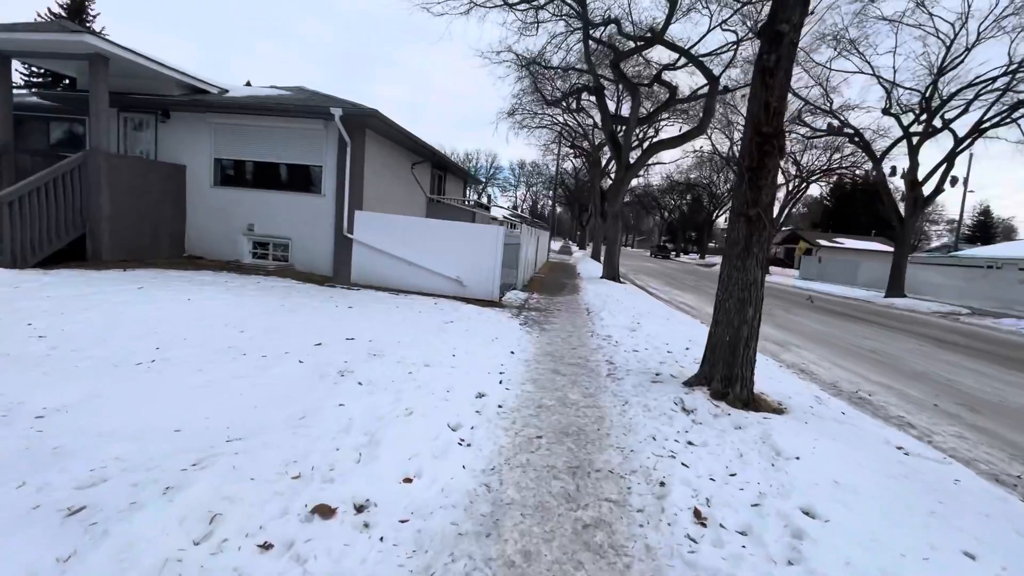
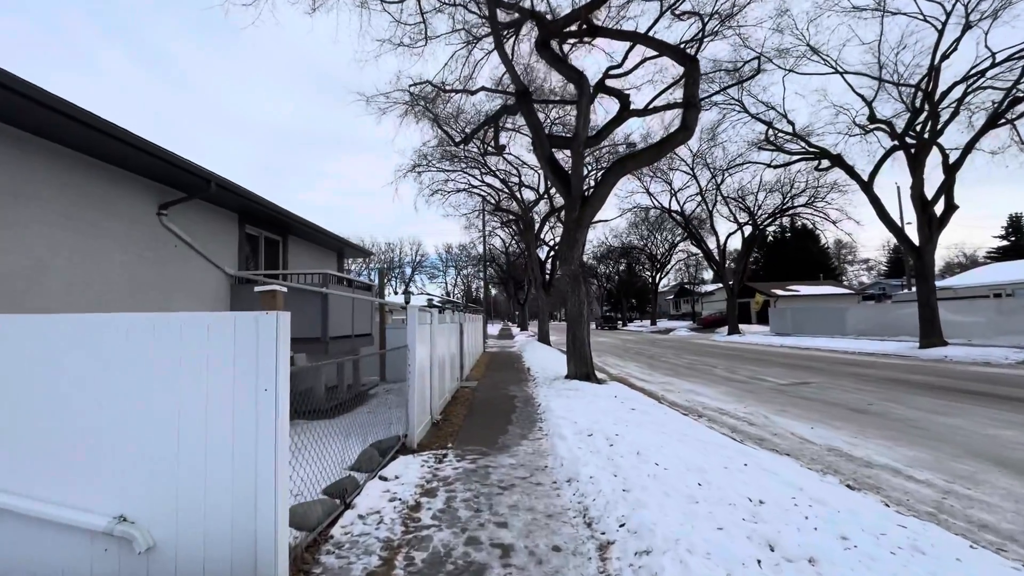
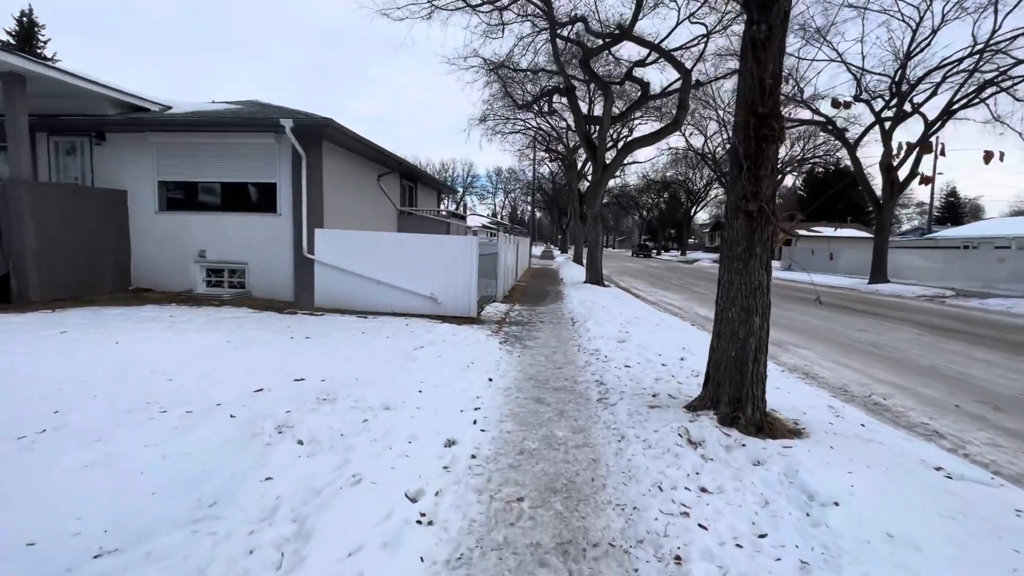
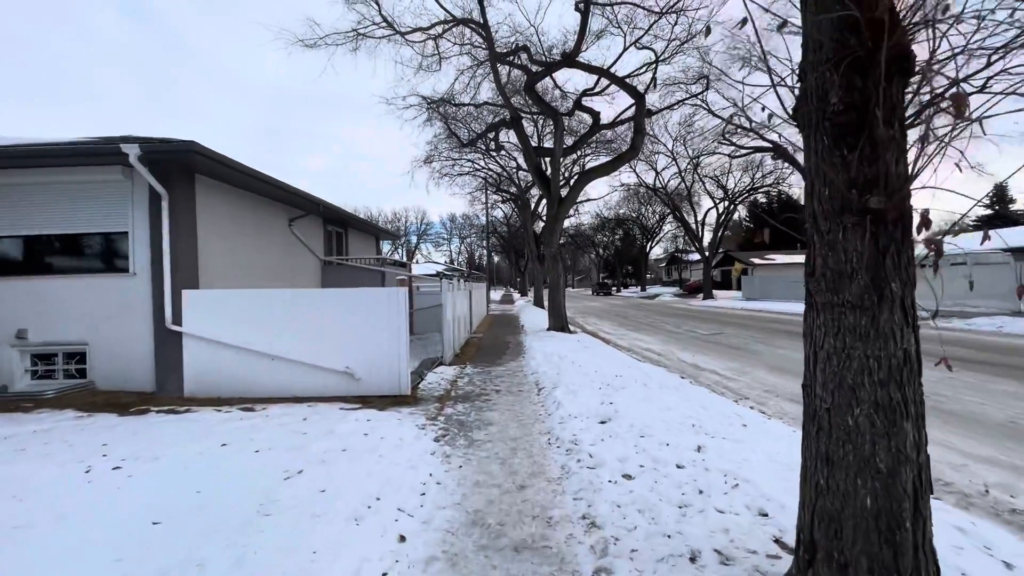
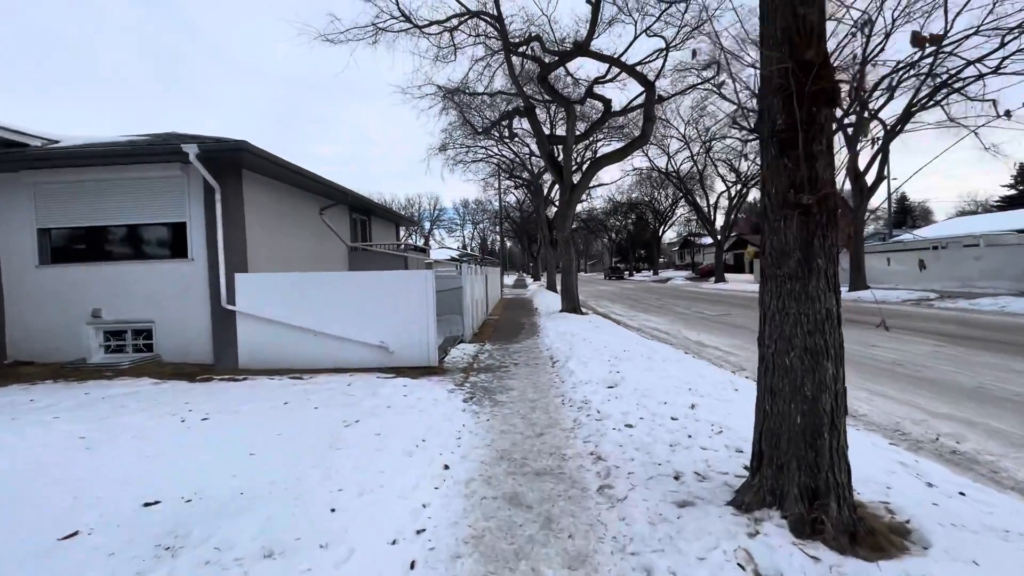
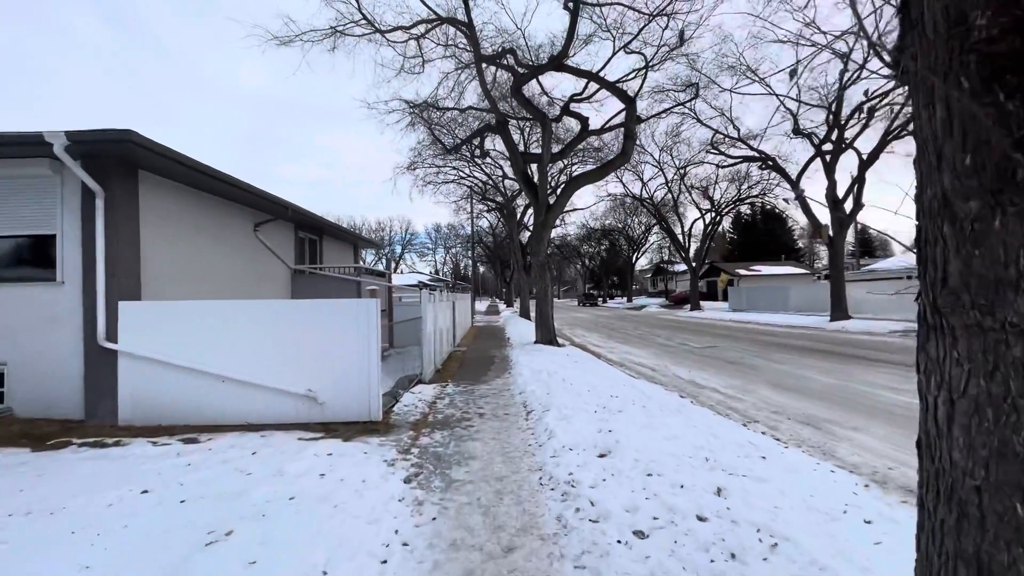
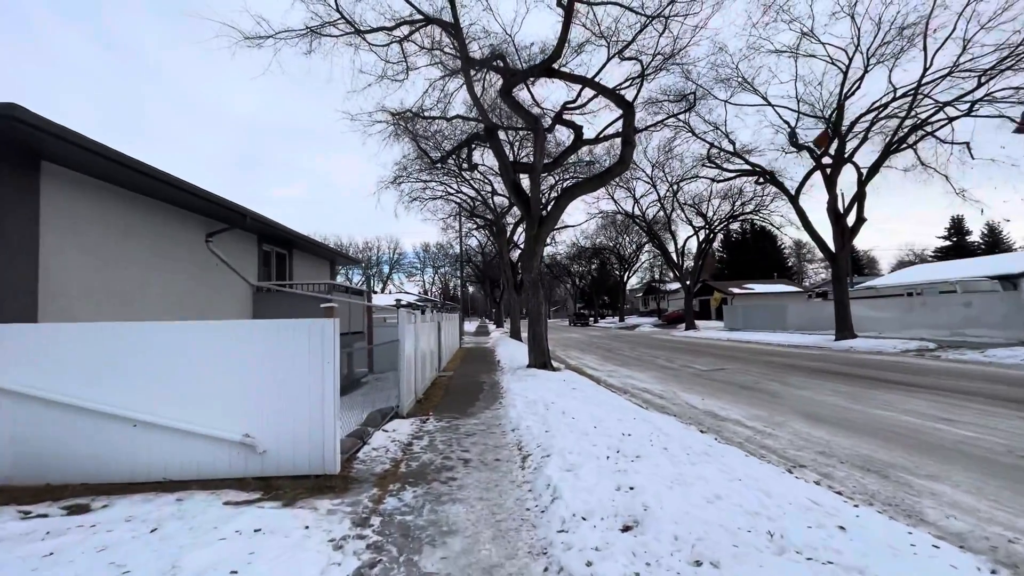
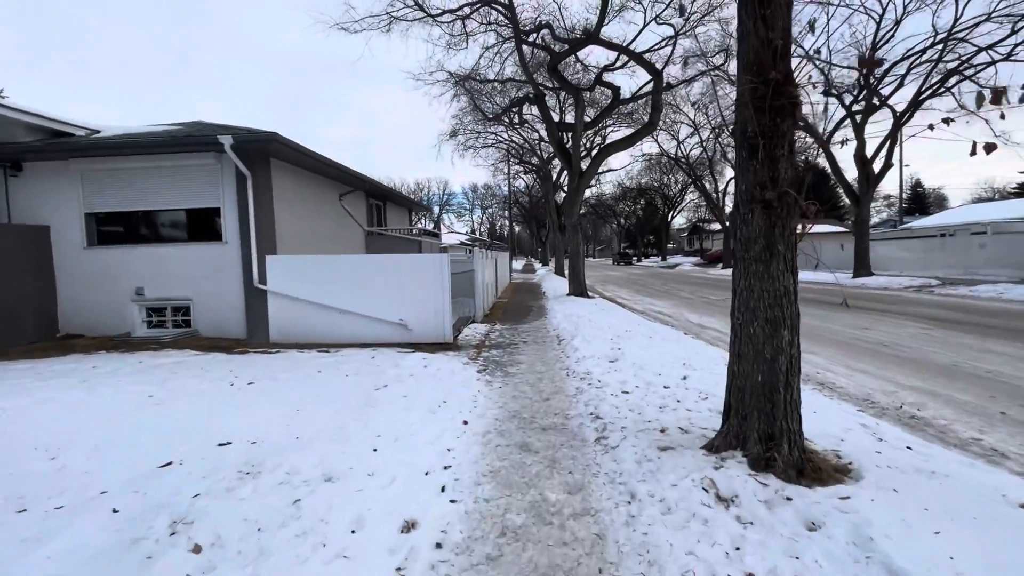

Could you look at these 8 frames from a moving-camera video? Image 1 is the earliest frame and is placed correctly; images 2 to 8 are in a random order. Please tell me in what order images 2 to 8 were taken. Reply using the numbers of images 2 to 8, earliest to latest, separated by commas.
3, 8, 5, 4, 6, 7, 2
